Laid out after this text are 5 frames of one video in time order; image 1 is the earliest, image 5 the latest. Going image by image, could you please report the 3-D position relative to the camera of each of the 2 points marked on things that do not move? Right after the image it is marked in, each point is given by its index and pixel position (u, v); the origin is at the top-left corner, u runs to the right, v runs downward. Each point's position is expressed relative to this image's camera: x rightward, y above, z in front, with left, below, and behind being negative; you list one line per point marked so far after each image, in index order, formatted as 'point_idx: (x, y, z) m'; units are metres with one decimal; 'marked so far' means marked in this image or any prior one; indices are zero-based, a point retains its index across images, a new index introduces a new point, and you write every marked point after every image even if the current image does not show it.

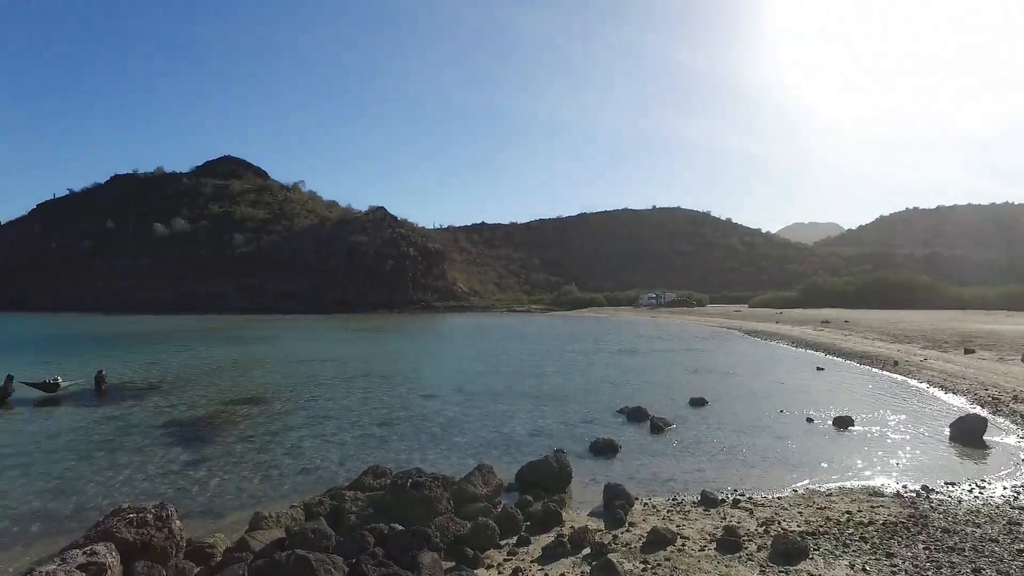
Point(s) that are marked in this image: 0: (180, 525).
0: (-5.3, -3.8, +8.9) m
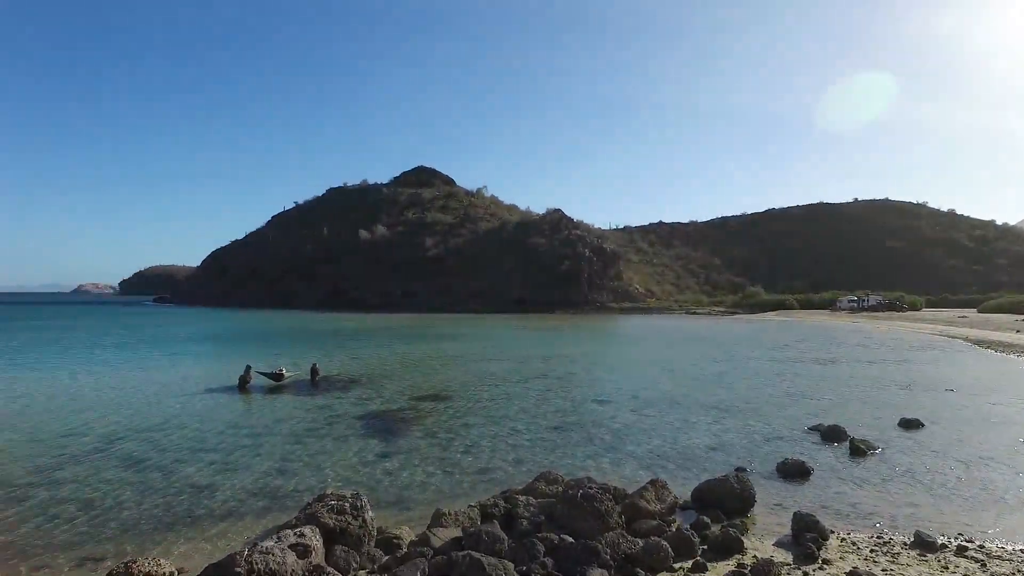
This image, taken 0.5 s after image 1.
0: (-2.4, -4.0, +9.7) m
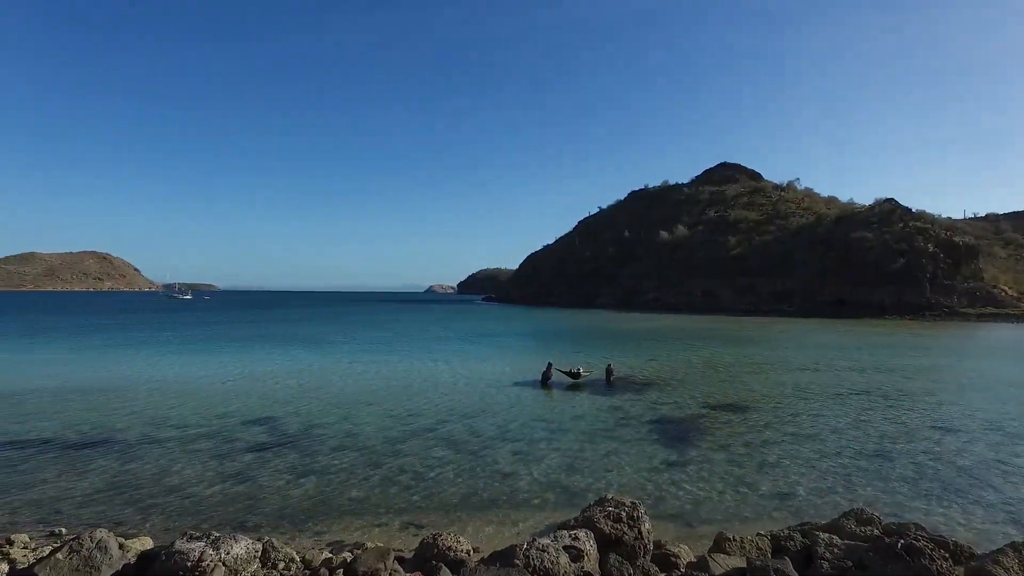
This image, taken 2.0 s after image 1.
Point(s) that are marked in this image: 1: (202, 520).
0: (+2.4, -4.4, +9.9) m
1: (-4.0, -3.0, +7.1) m
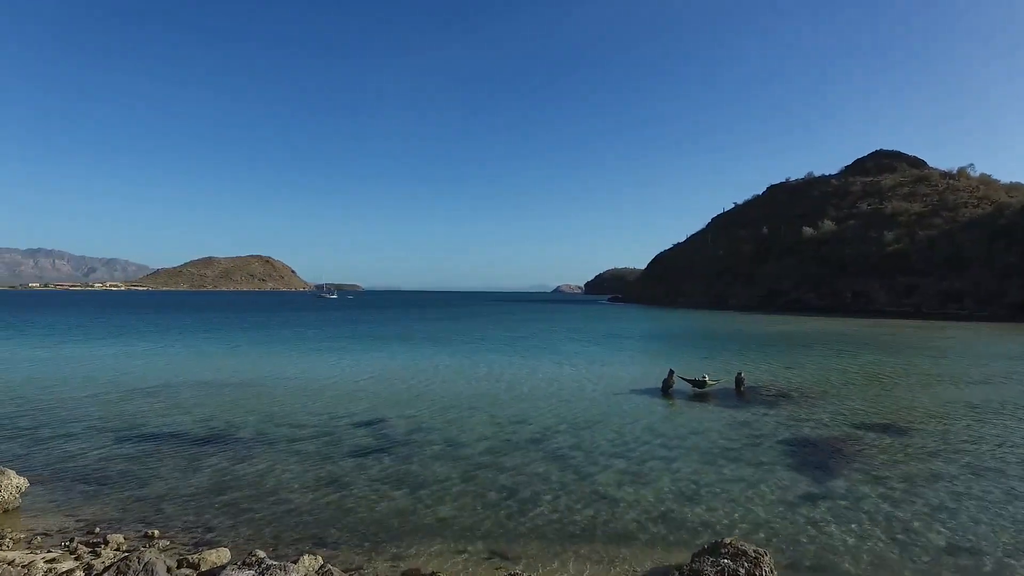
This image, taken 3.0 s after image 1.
0: (+4.0, -4.5, +8.3) m
1: (-2.9, -3.1, +7.0) m
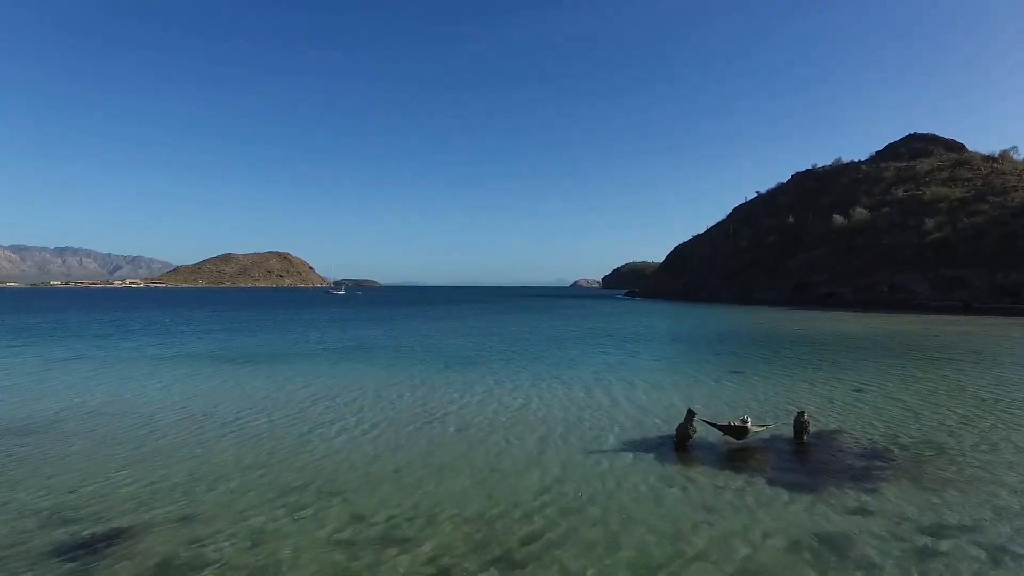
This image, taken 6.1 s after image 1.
0: (+2.2, -4.5, +1.5) m
1: (-4.7, -3.2, +0.3) m
